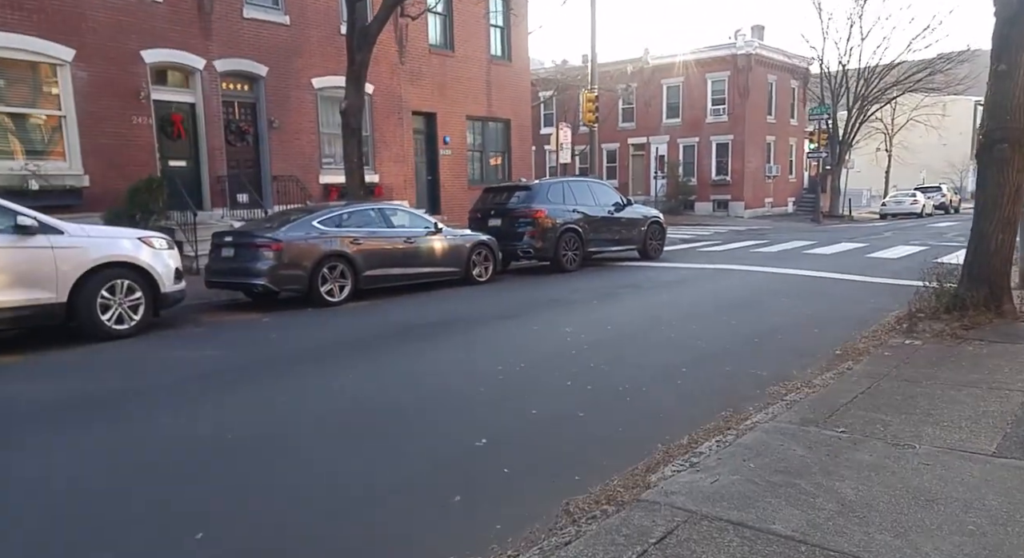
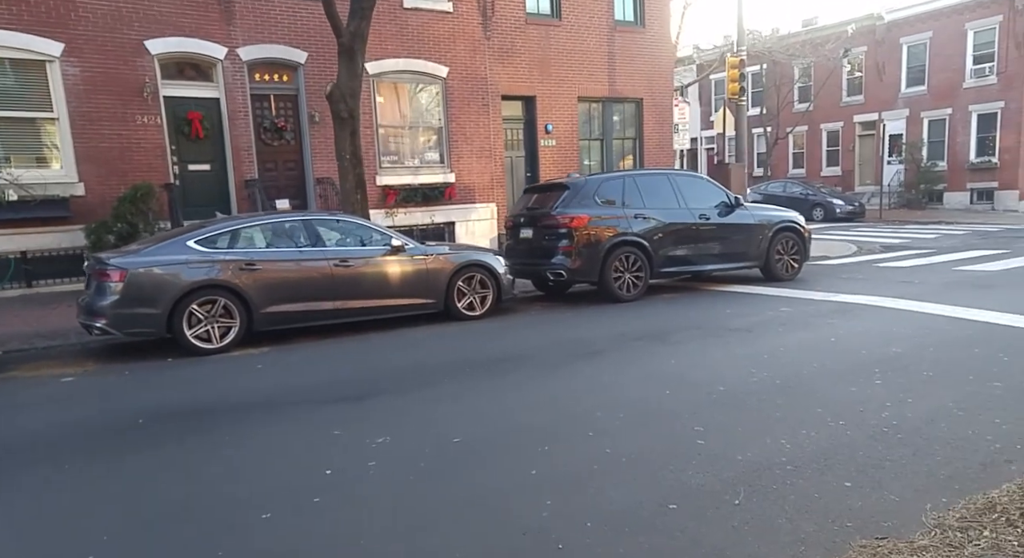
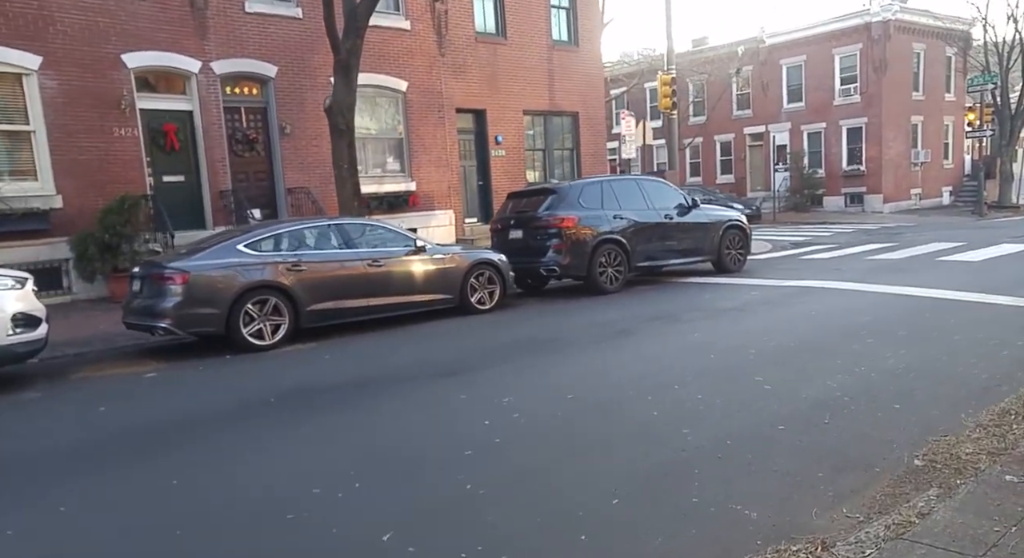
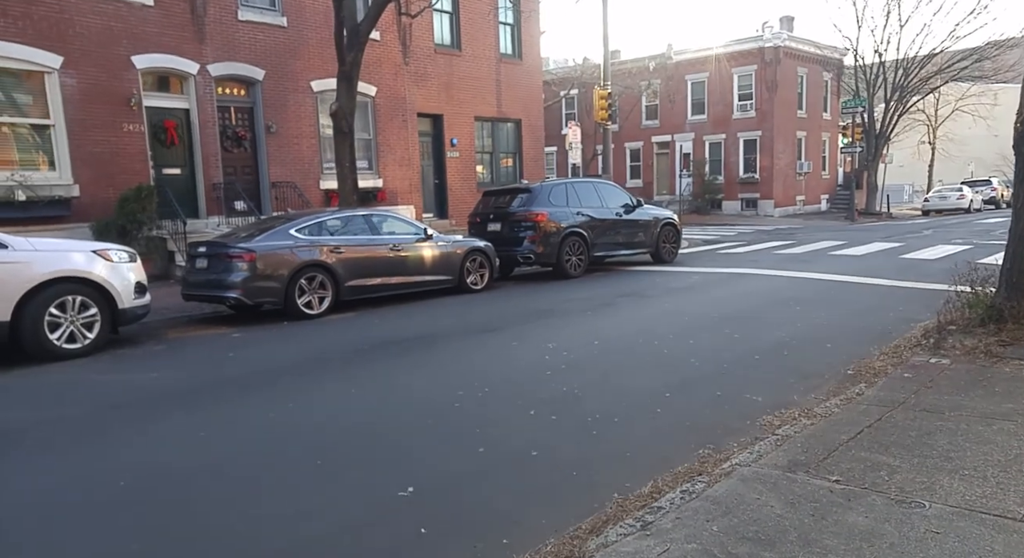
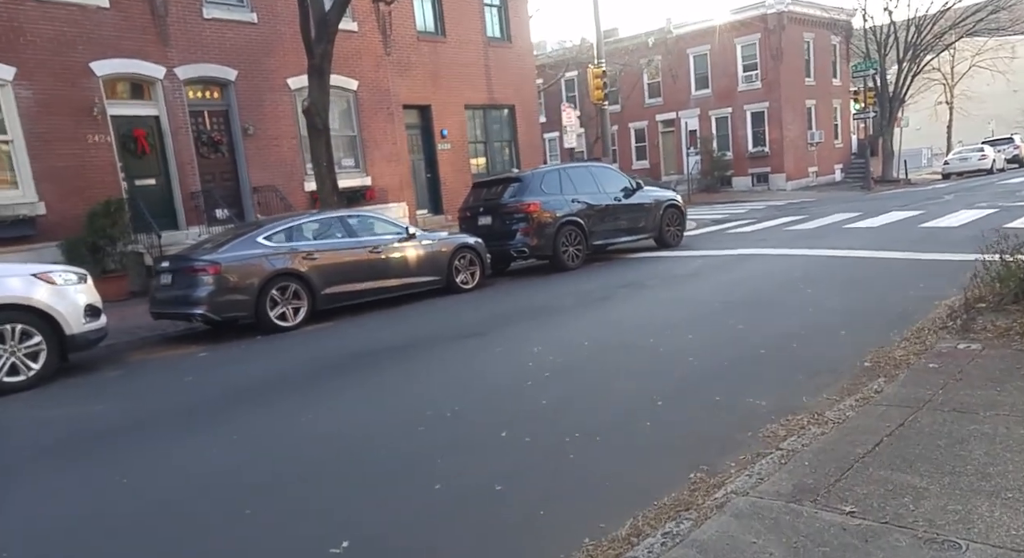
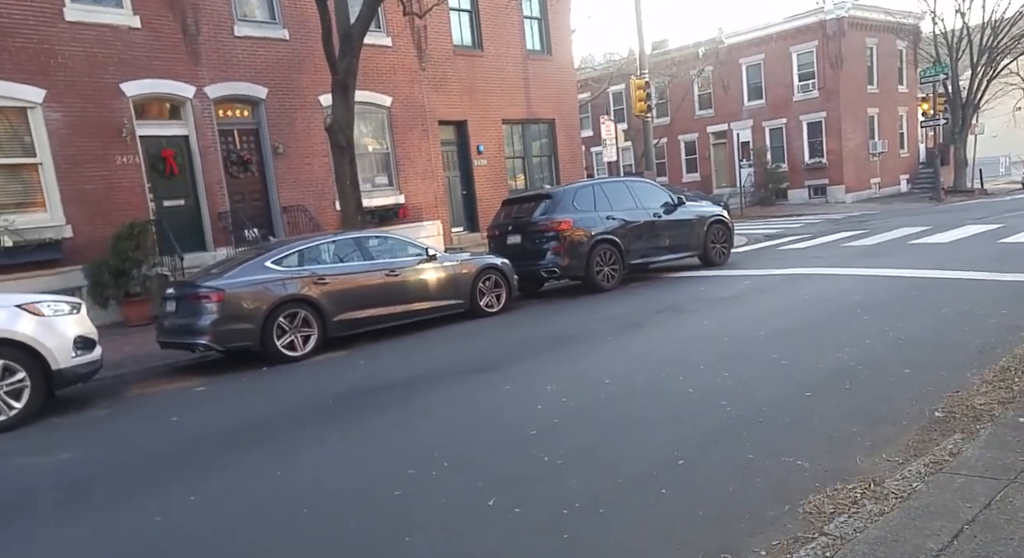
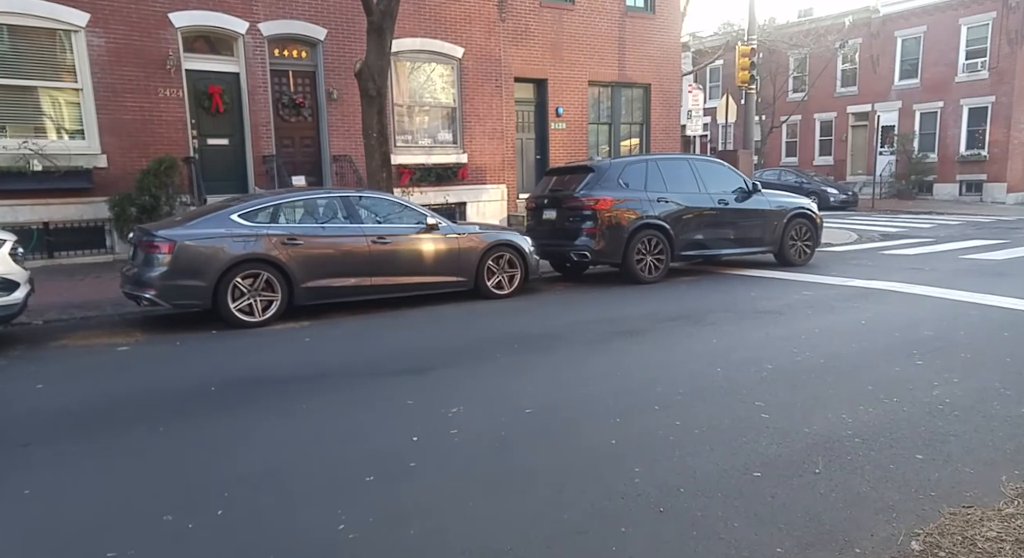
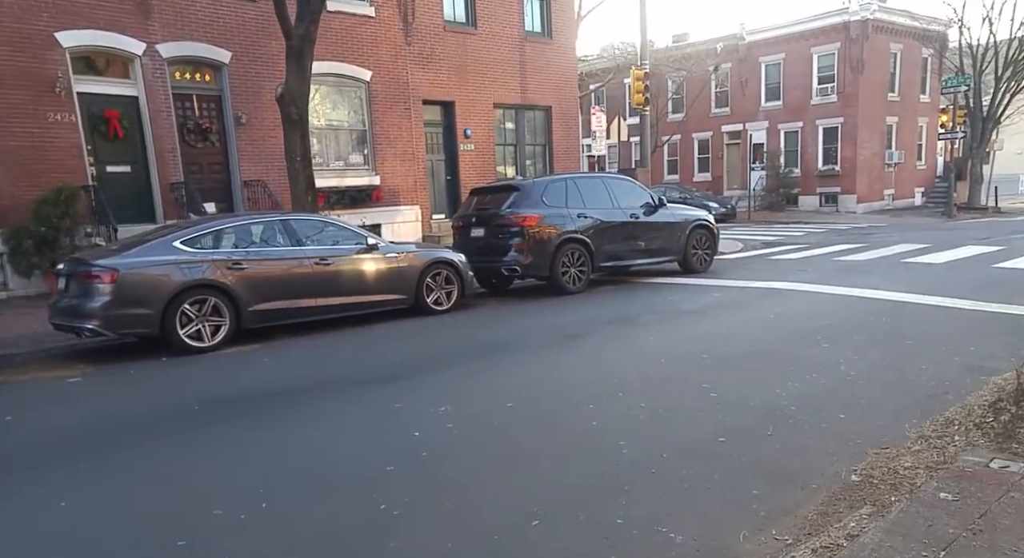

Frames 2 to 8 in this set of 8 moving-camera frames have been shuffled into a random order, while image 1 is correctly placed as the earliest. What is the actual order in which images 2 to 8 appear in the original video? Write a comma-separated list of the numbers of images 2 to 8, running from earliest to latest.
4, 5, 6, 3, 8, 7, 2
